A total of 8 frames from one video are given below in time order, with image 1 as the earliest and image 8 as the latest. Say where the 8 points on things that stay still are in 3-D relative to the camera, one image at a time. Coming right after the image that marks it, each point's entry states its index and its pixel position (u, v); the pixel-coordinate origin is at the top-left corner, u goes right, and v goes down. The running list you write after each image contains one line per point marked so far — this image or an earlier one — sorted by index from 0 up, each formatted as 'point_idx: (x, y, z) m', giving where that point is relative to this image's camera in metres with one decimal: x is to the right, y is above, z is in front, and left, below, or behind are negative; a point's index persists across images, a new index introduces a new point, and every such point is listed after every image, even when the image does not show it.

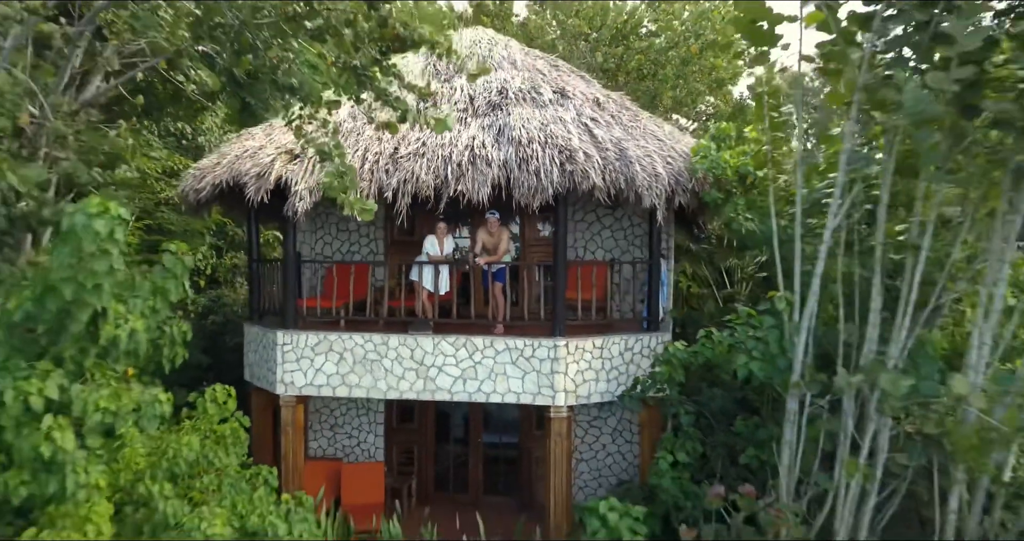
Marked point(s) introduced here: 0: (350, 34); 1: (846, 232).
0: (-1.1, +1.6, +4.1) m
1: (+2.3, +0.3, +4.0) m
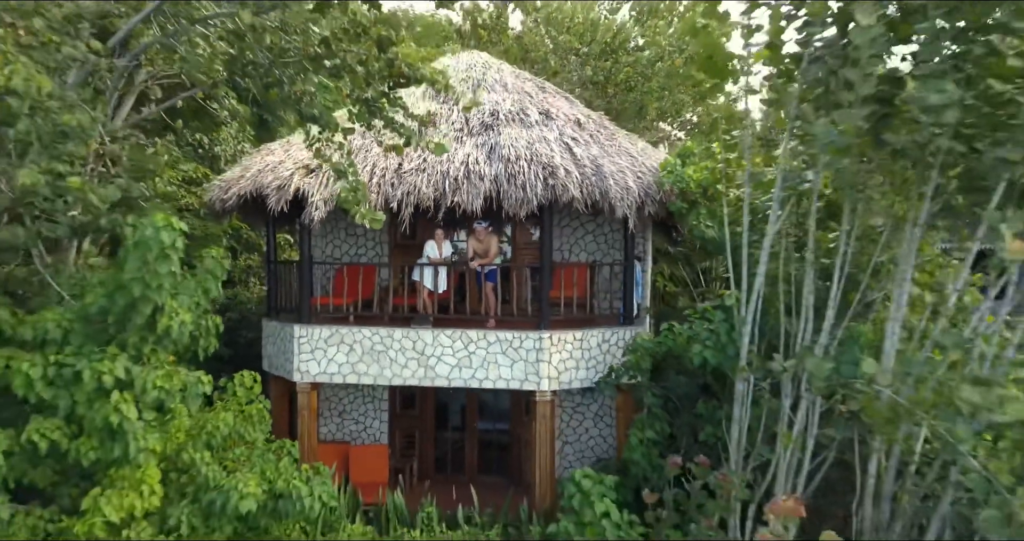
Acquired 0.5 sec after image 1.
0: (-1.2, +1.6, +4.8) m
1: (+2.2, +0.3, +4.7) m
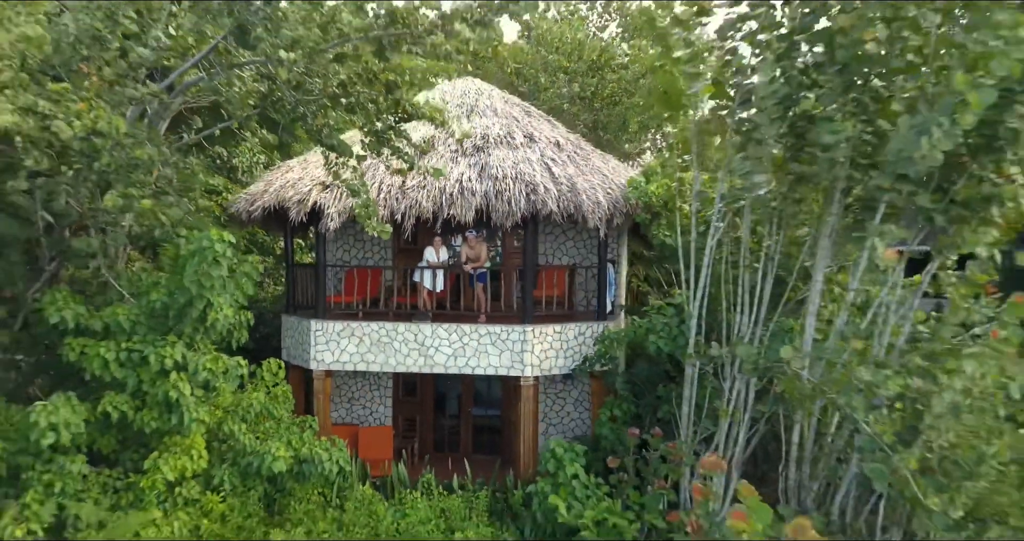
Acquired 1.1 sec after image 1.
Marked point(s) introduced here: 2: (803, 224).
0: (-1.3, +1.6, +5.7) m
1: (+2.1, +0.2, +5.7) m
2: (+2.6, +0.4, +5.2) m
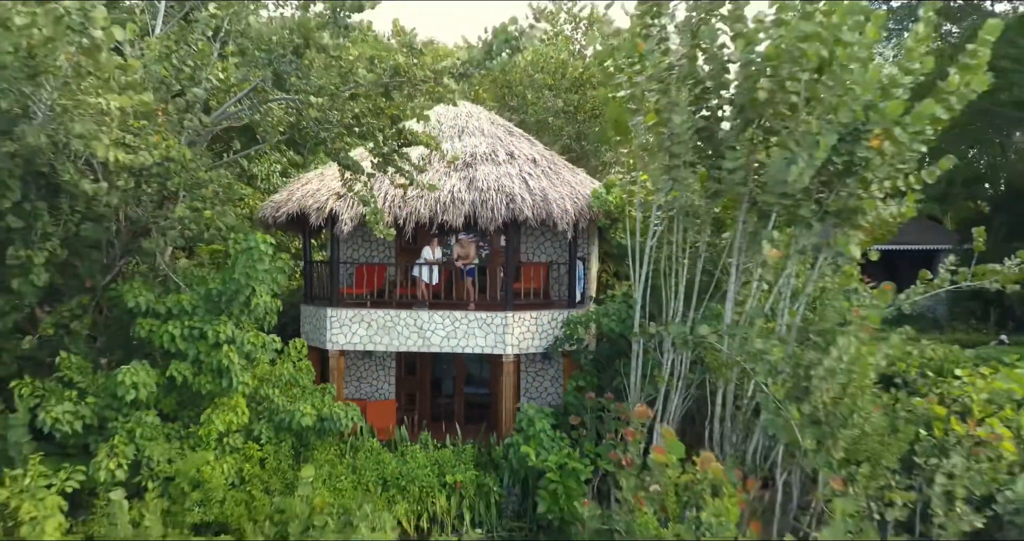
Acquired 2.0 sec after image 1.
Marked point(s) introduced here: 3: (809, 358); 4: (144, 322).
0: (-1.6, +1.6, +7.1) m
1: (+1.8, +0.3, +7.0) m
2: (+2.4, +0.5, +6.5) m
3: (+3.1, -0.9, +6.1) m
4: (-4.0, -0.6, +6.4) m
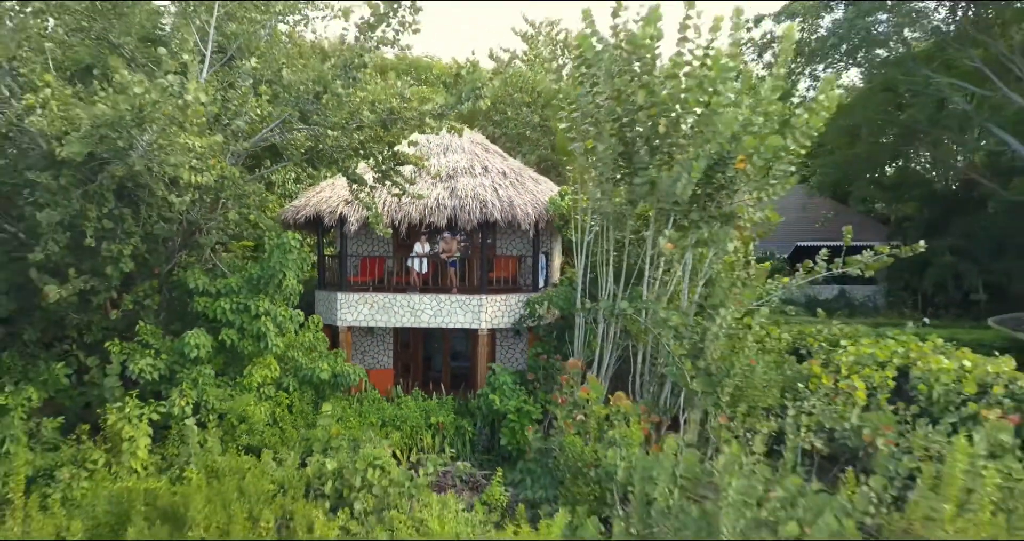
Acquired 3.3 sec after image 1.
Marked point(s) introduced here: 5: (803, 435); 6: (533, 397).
0: (-2.1, +1.8, +9.1) m
1: (+1.4, +0.4, +9.1) m
2: (+1.9, +0.7, +8.6) m
3: (+2.6, -0.8, +8.1) m
4: (-4.5, -0.4, +8.5) m
5: (+3.9, -2.2, +7.8) m
6: (+0.3, -2.0, +9.0) m
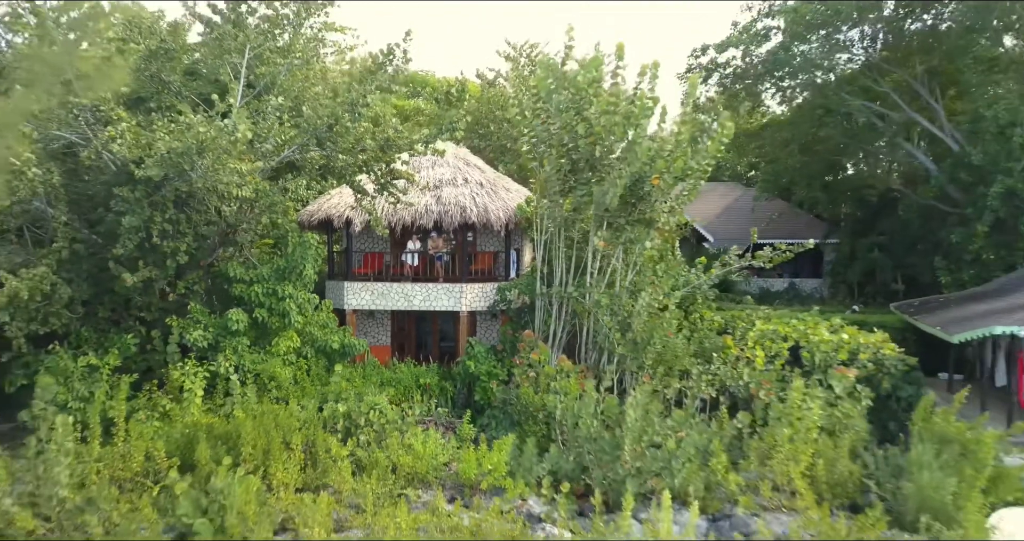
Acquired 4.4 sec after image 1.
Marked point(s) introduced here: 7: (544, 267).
0: (-2.6, +1.9, +11.4) m
1: (+0.8, +0.6, +11.4) m
2: (+1.4, +0.8, +10.8) m
3: (+2.1, -0.6, +10.4) m
4: (-5.0, -0.3, +10.8) m
5: (+3.4, -2.0, +10.1) m
6: (-0.2, -1.8, +11.3) m
7: (+0.6, +0.1, +11.8) m
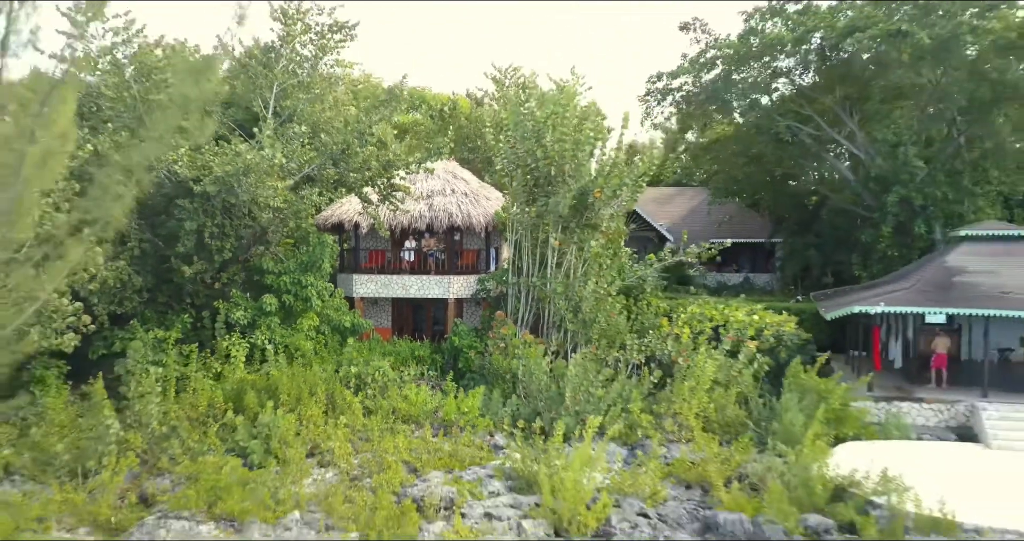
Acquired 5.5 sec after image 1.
0: (-3.2, +2.1, +14.2) m
1: (+0.3, +0.7, +14.1) m
2: (+0.8, +0.9, +13.6) m
3: (+1.5, -0.5, +13.2) m
4: (-5.6, -0.1, +13.5) m
5: (+2.8, -1.9, +12.8) m
6: (-0.8, -1.7, +14.1) m
7: (+0.1, +0.2, +14.6) m
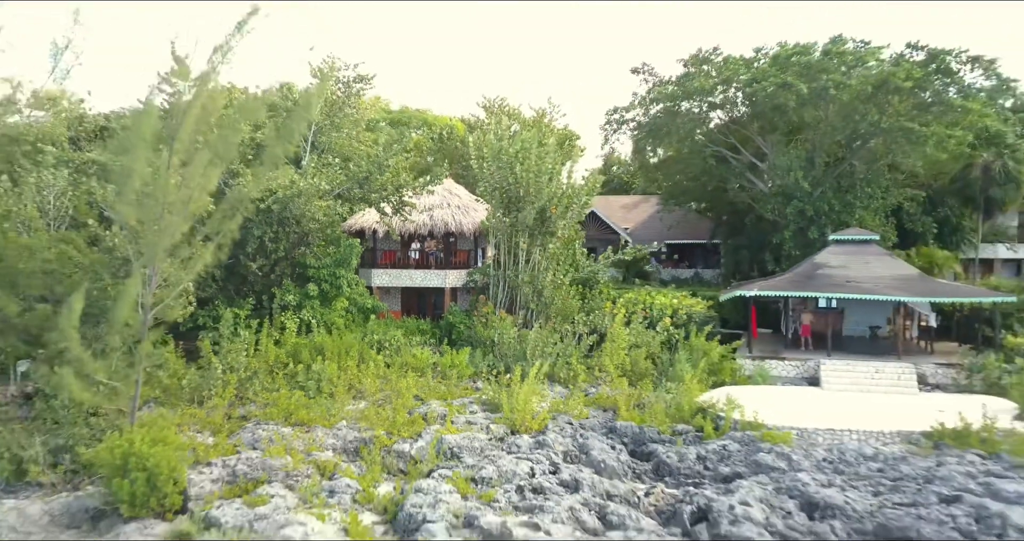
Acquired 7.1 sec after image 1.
0: (-3.8, +2.2, +18.8) m
1: (-0.4, +0.9, +18.8) m
2: (+0.2, +1.1, +18.2) m
3: (+0.9, -0.3, +17.8) m
4: (-6.2, 0.0, +18.2) m
5: (+2.2, -1.8, +17.5) m
6: (-1.4, -1.5, +18.8) m
7: (-0.5, +0.4, +19.2) m
